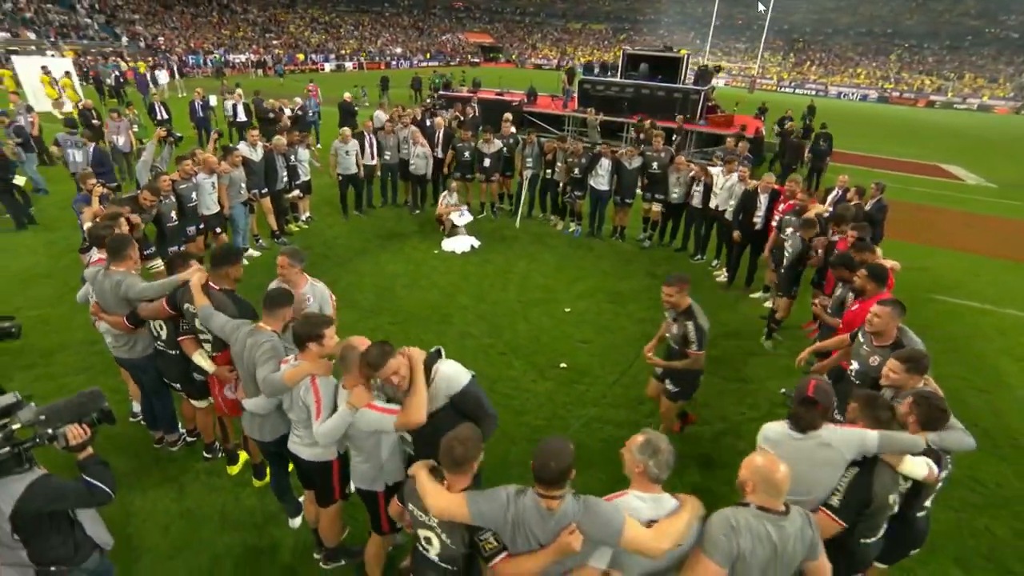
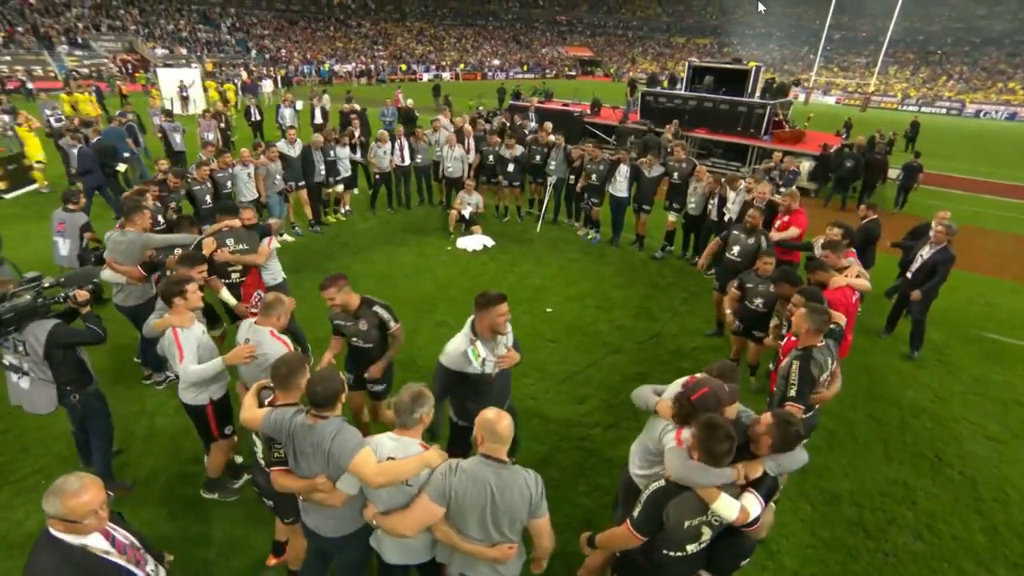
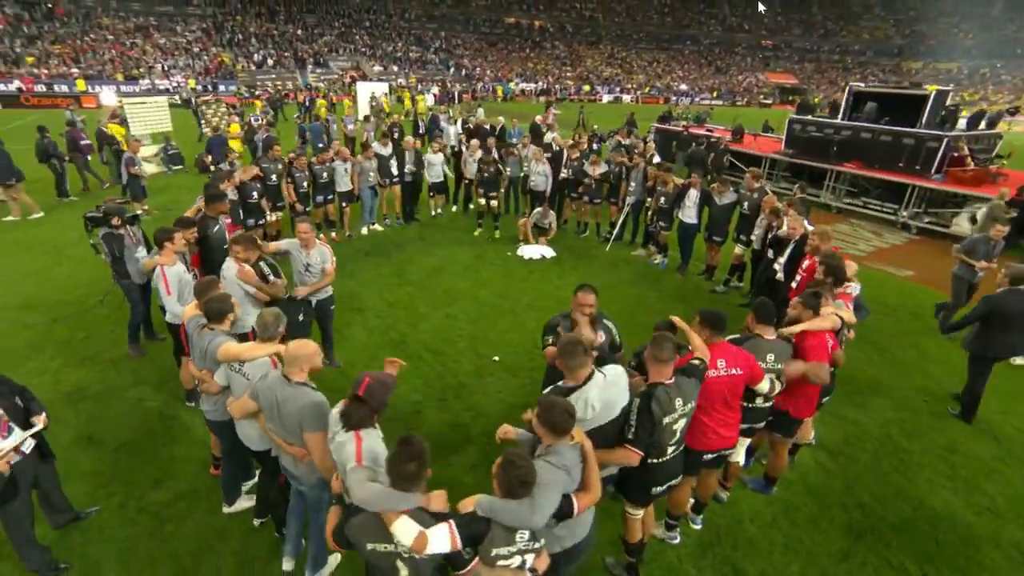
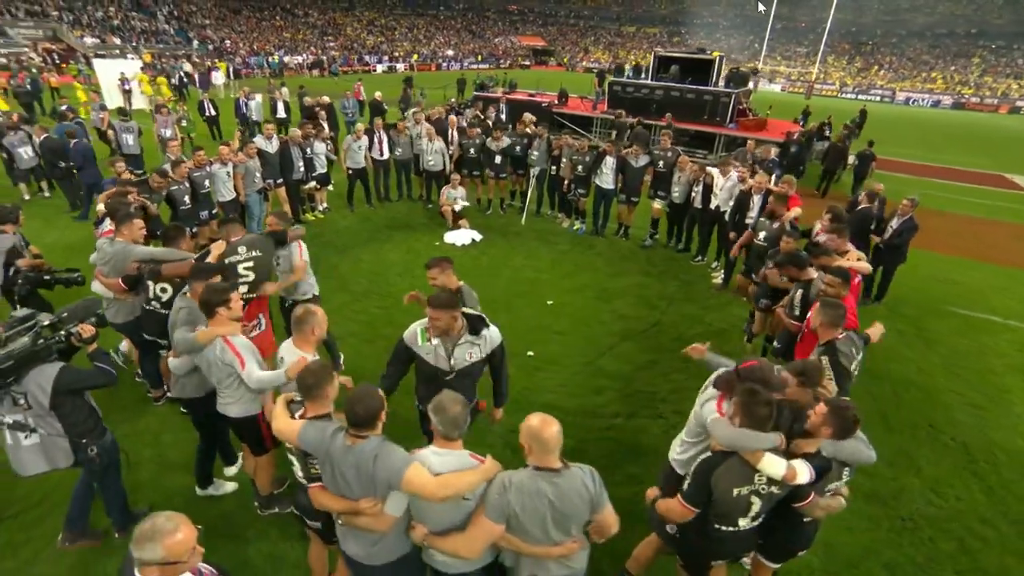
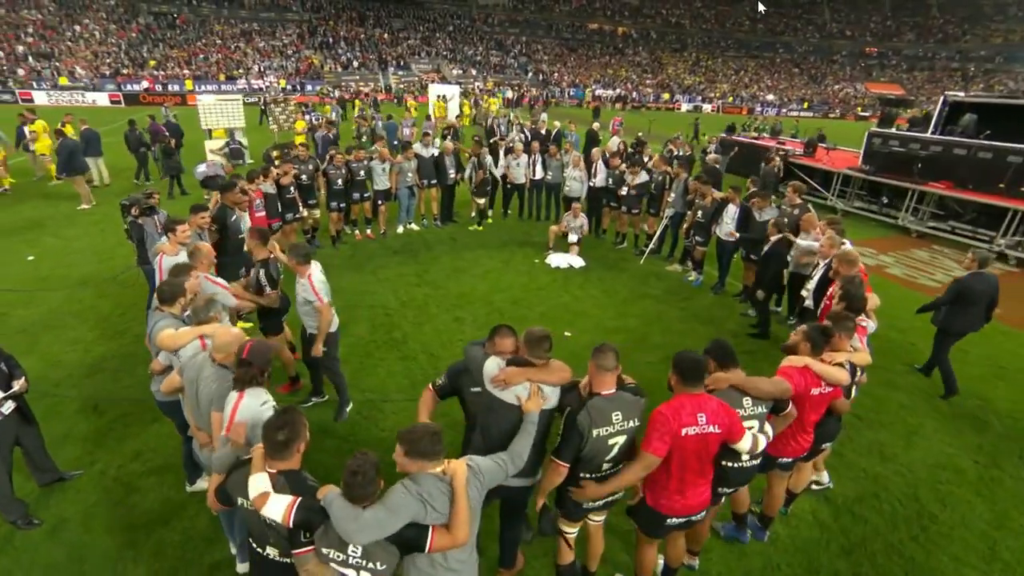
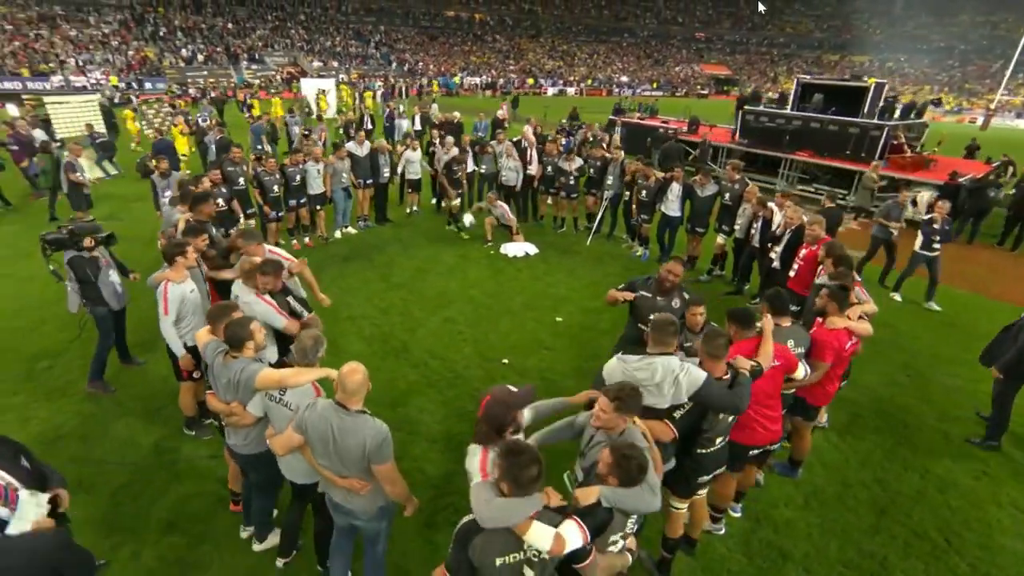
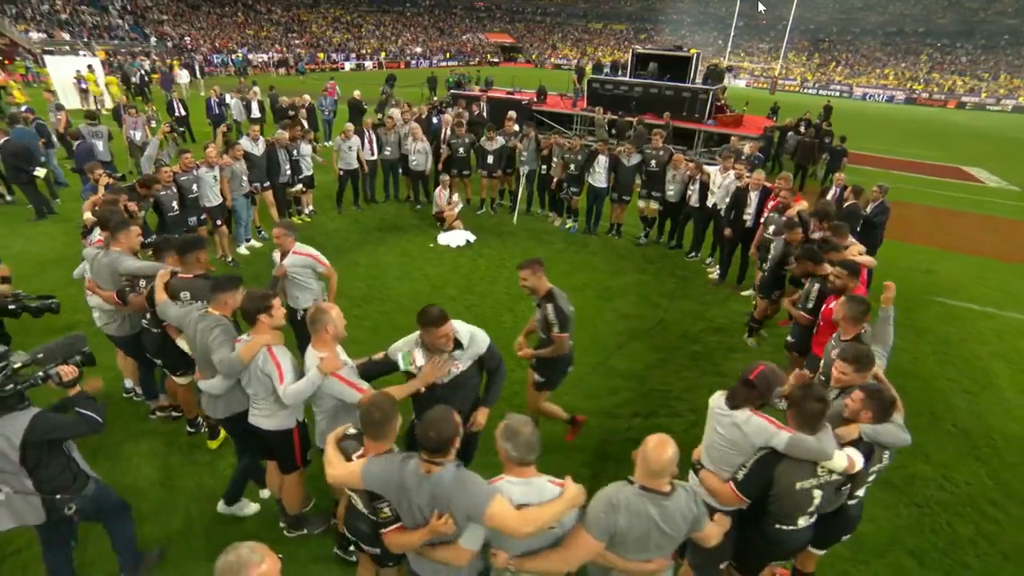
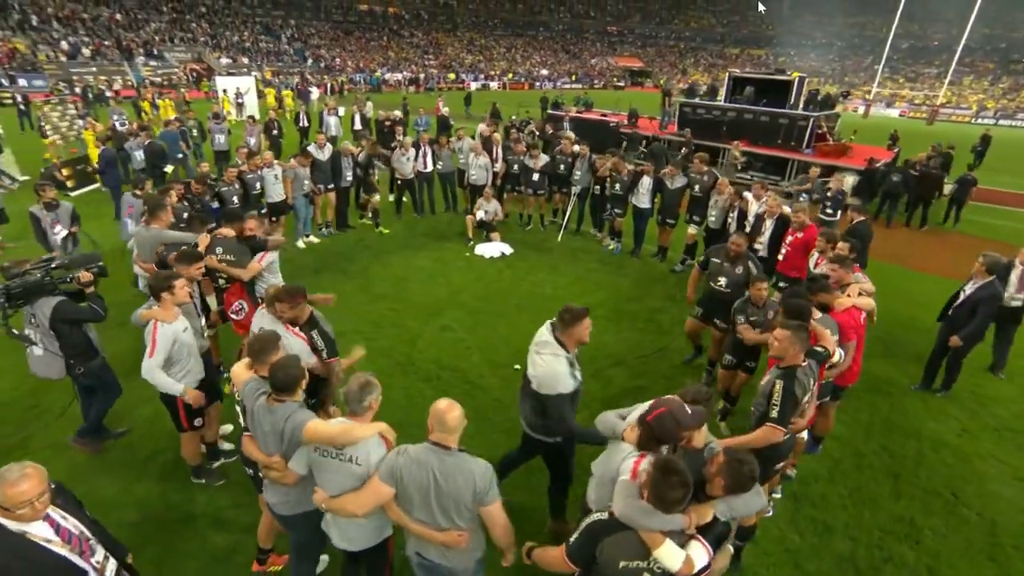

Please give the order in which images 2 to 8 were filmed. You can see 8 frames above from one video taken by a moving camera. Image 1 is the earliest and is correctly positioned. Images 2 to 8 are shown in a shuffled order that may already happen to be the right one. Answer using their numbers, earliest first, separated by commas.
7, 4, 2, 8, 6, 3, 5
